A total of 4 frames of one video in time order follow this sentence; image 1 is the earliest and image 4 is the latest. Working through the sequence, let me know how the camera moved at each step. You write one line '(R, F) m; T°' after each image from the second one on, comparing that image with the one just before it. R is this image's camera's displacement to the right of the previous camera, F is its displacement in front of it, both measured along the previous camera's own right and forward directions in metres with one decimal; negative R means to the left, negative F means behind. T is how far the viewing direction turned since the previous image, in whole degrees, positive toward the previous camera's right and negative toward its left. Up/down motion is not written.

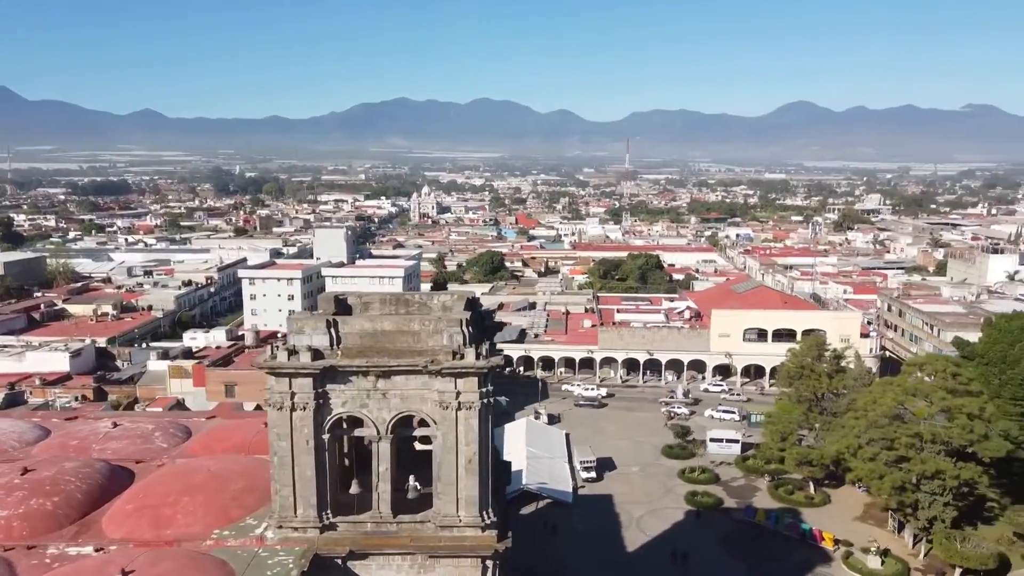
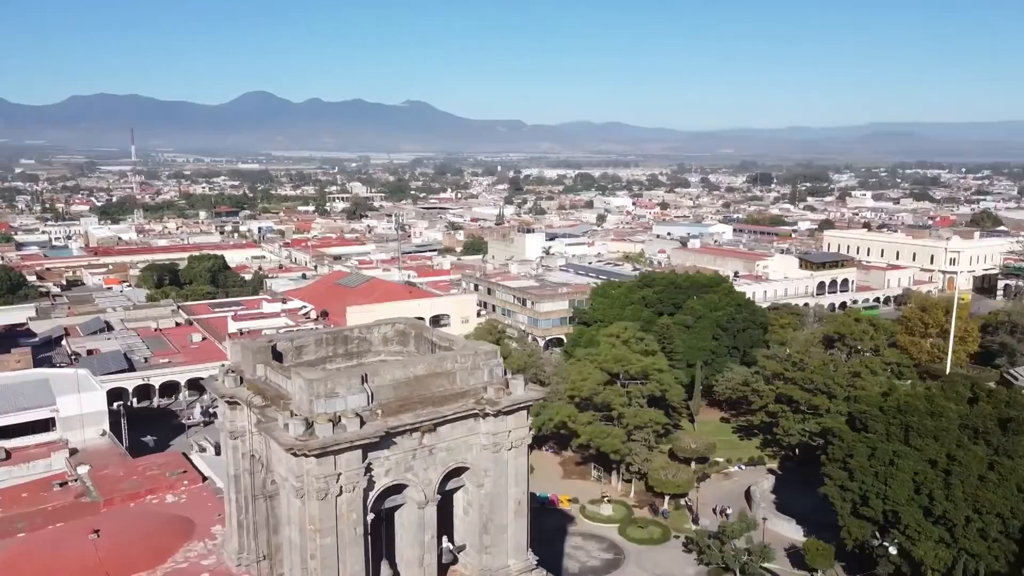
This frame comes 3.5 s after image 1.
(-5.6, +2.5) m; +35°
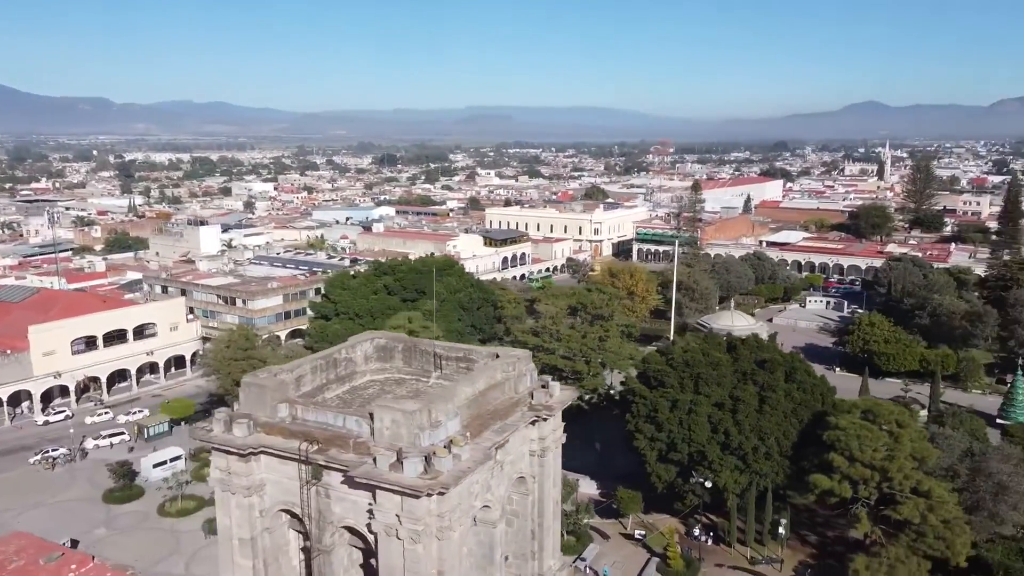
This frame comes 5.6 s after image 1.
(-4.1, +1.1) m; +26°
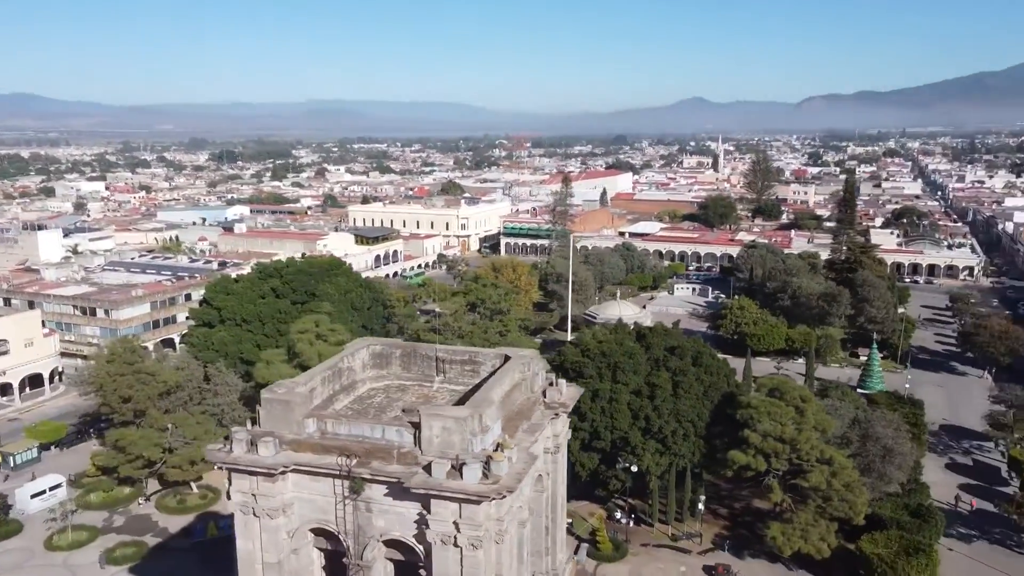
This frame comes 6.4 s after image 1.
(-1.7, +0.1) m; +11°
